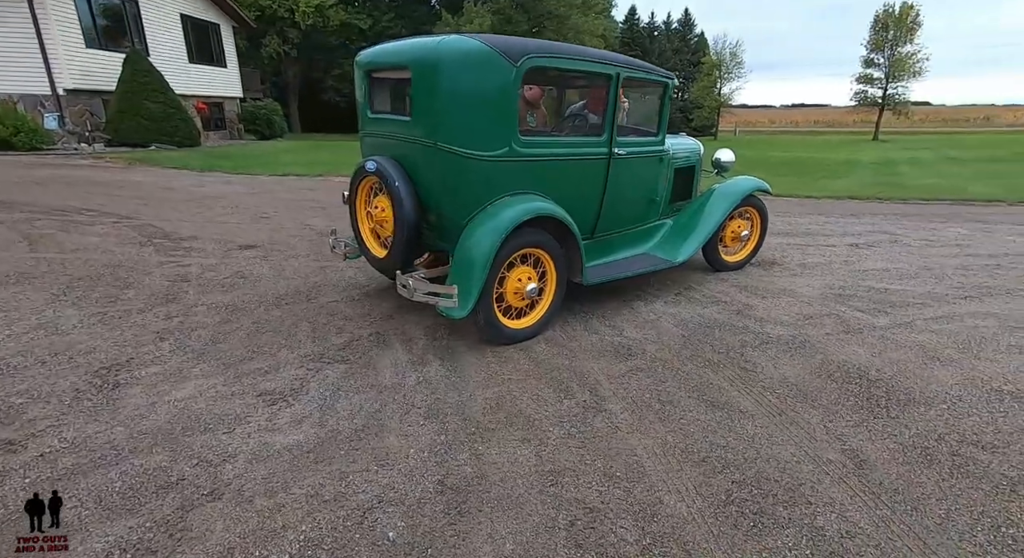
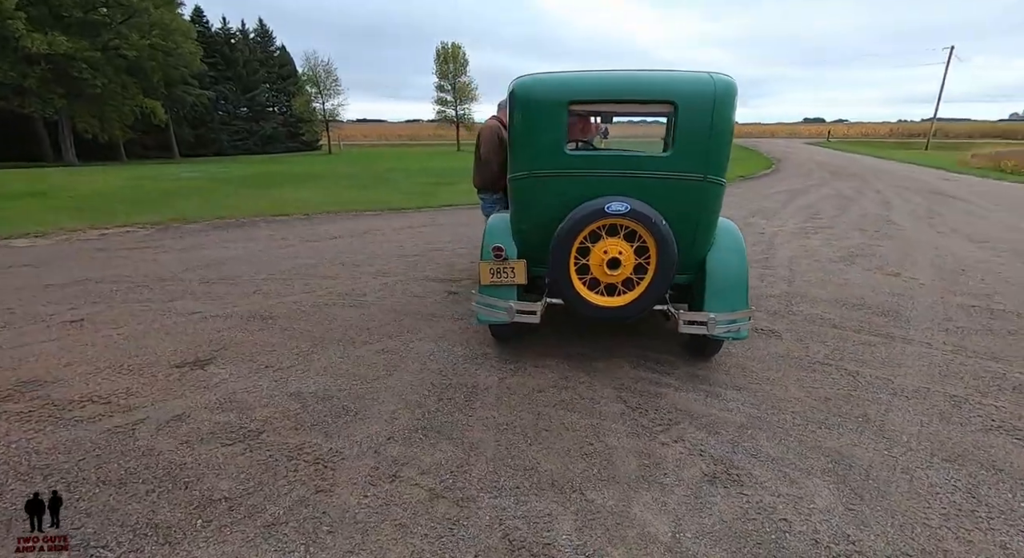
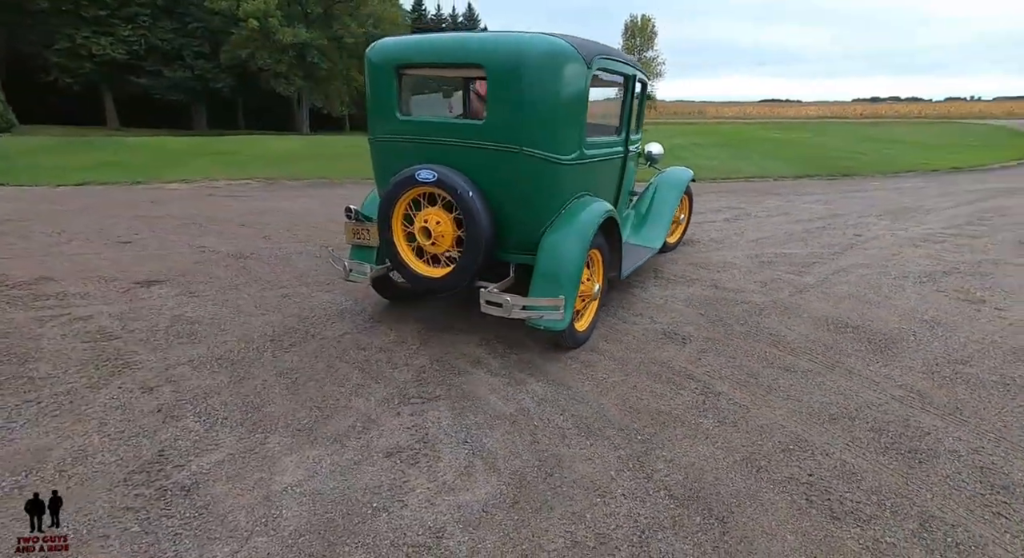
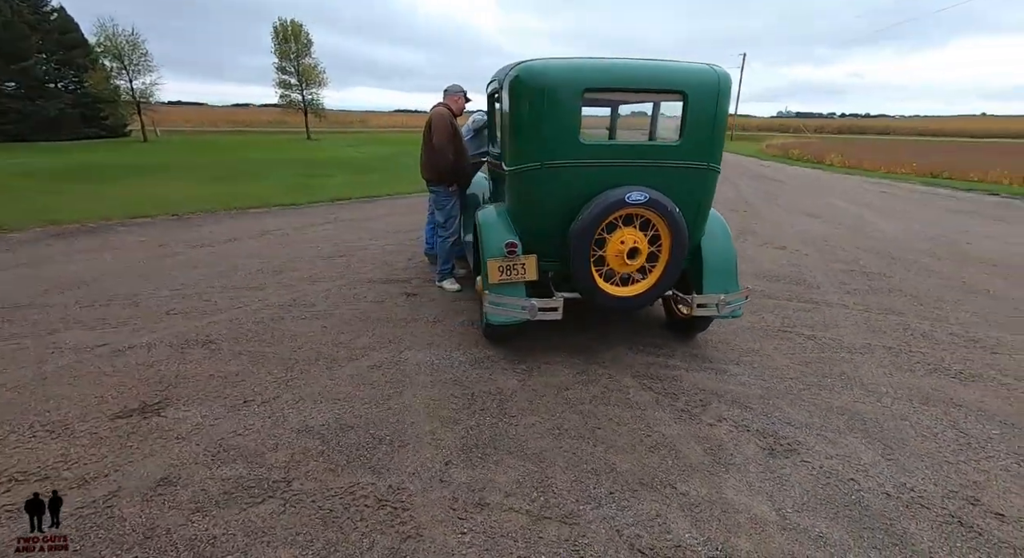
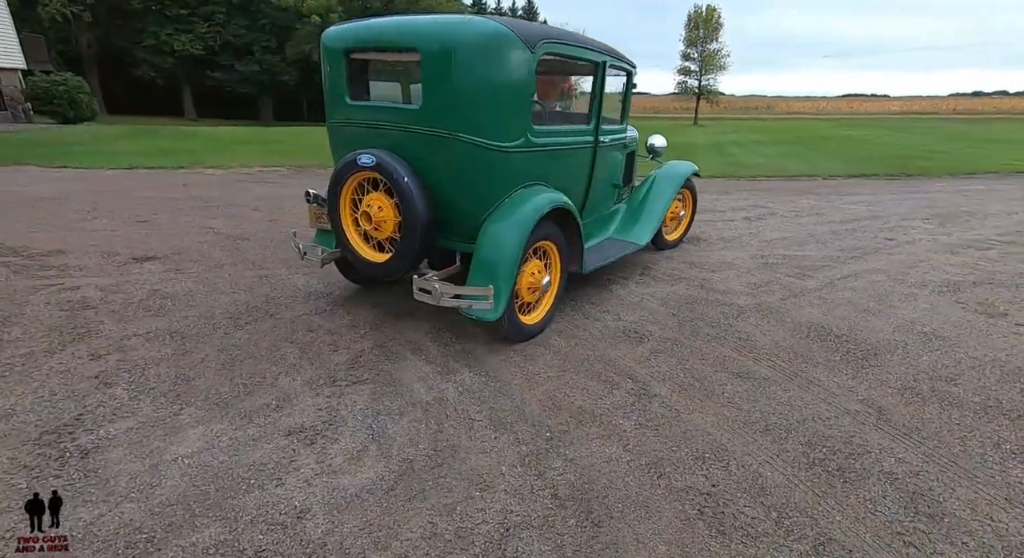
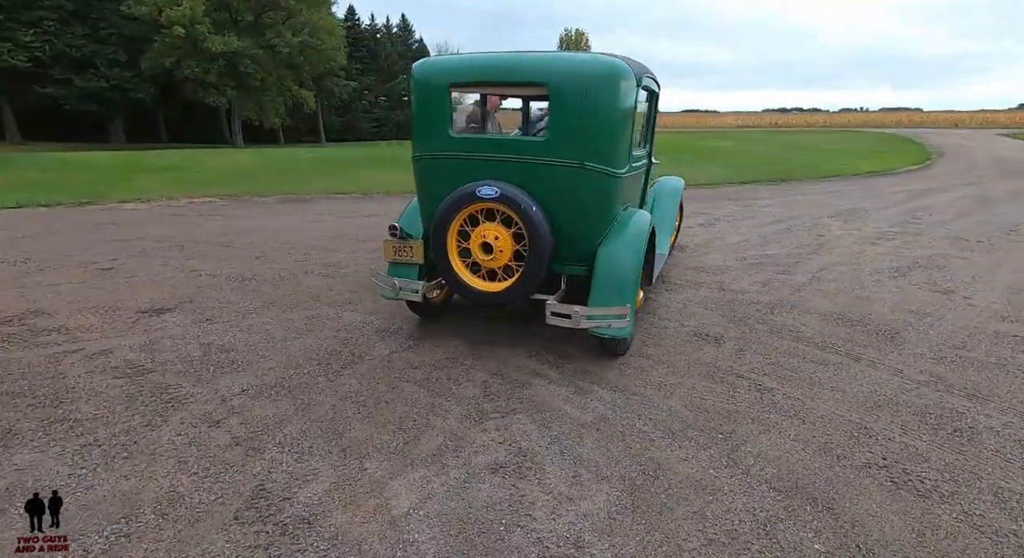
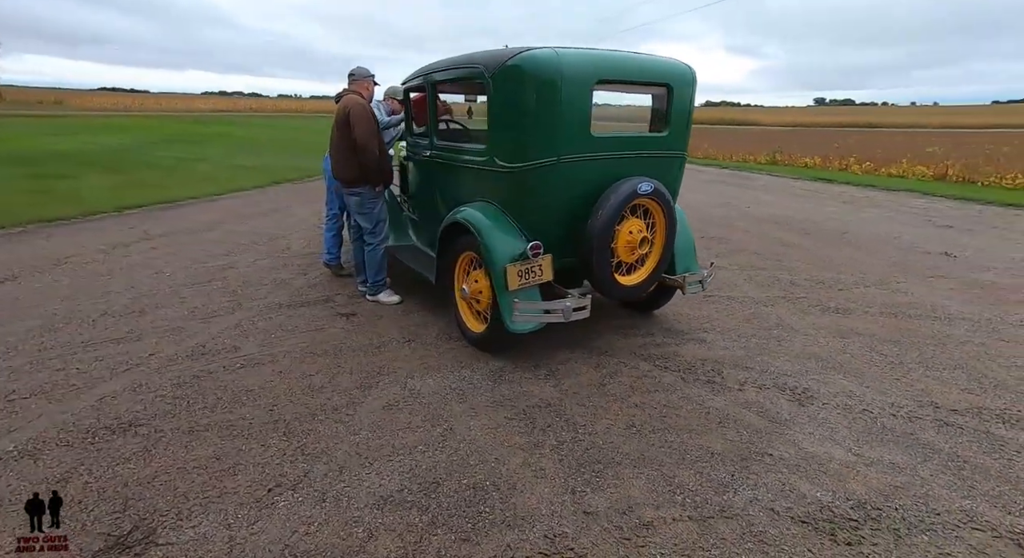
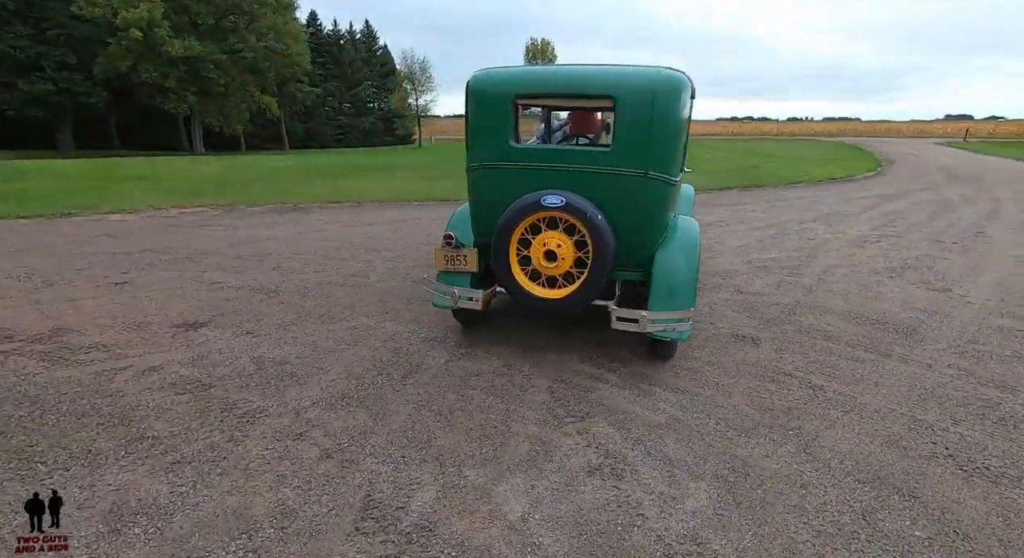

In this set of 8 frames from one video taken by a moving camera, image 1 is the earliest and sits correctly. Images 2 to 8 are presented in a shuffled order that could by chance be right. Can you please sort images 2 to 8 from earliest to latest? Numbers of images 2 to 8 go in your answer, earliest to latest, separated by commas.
5, 3, 6, 8, 2, 4, 7
